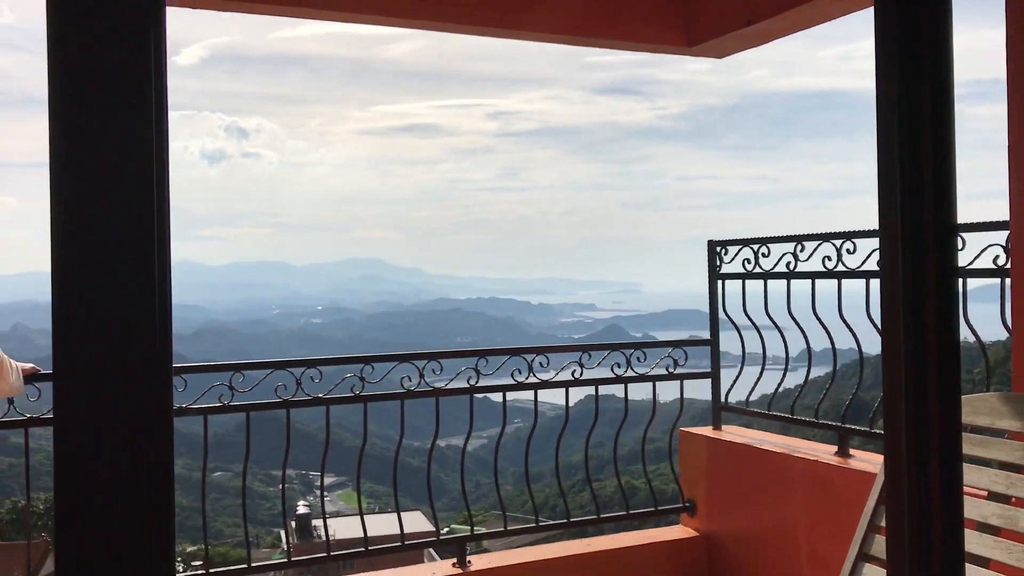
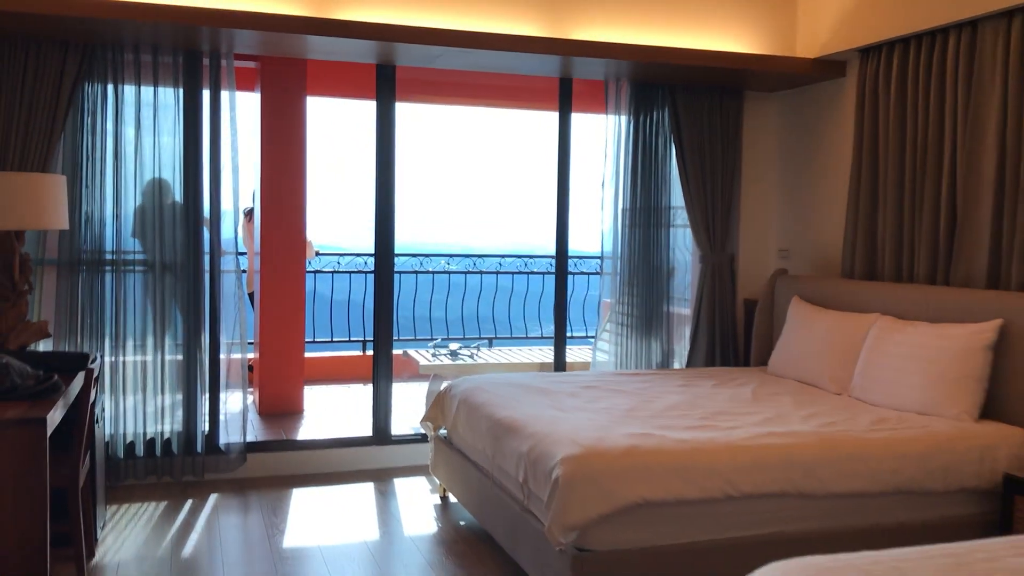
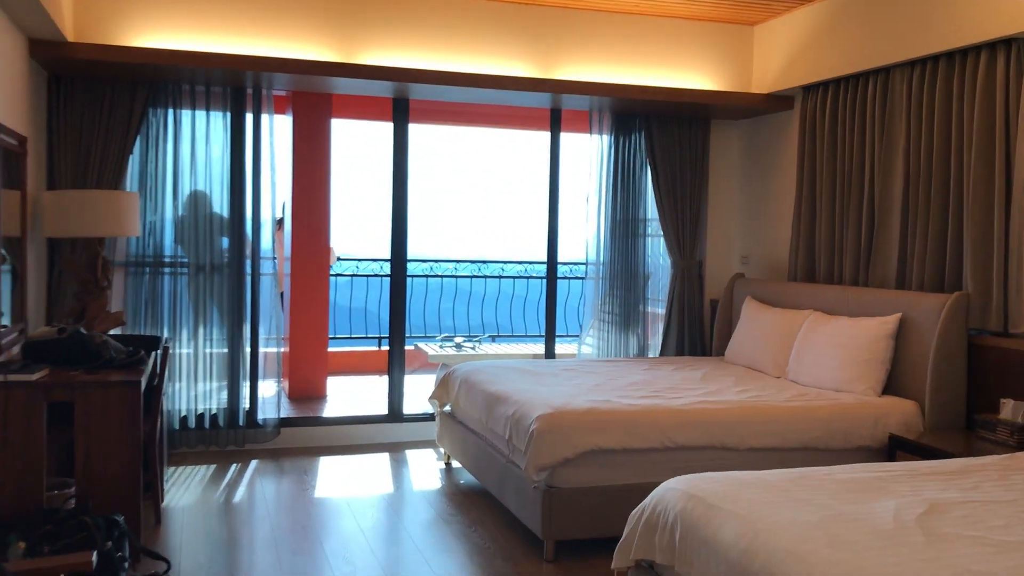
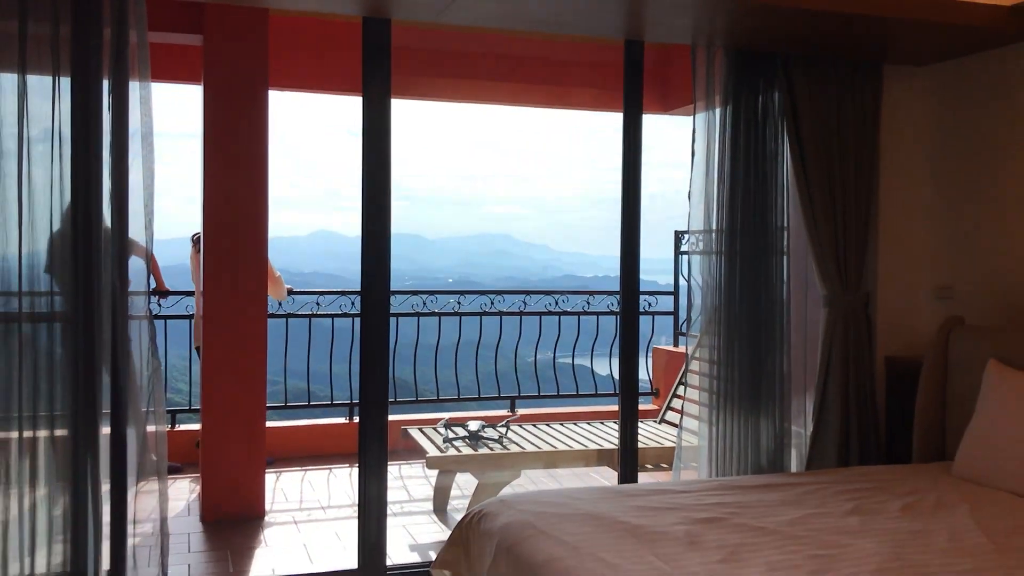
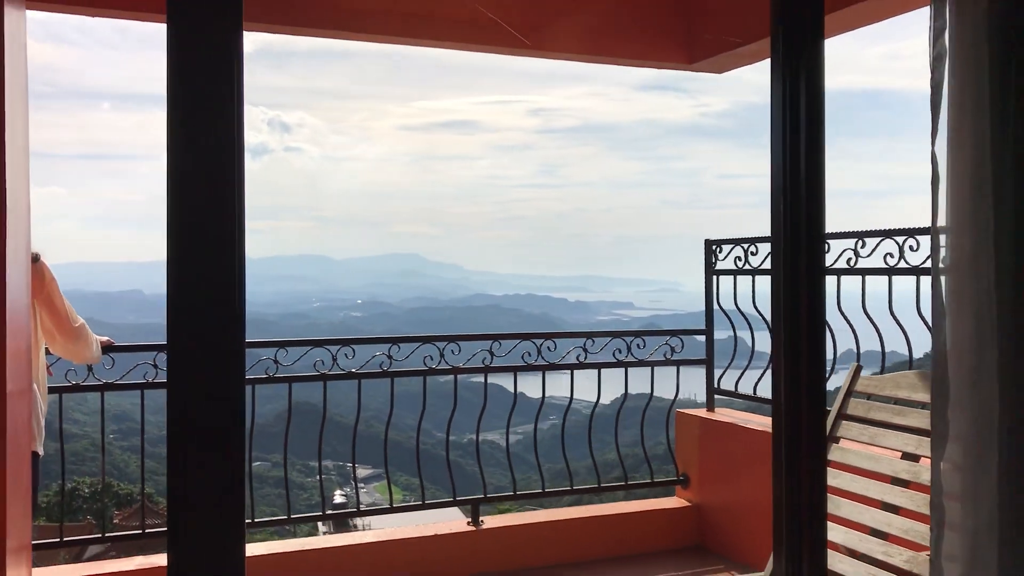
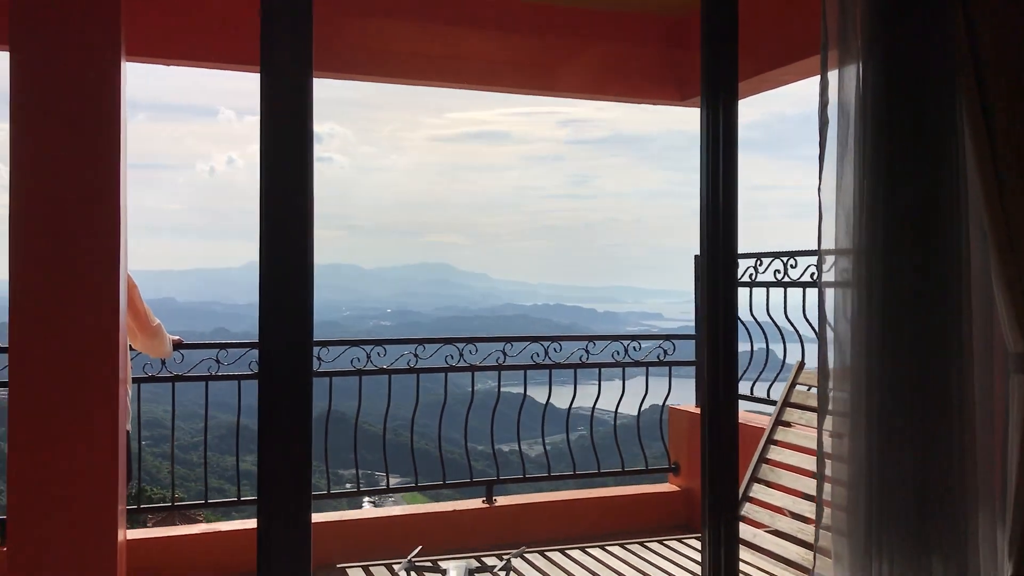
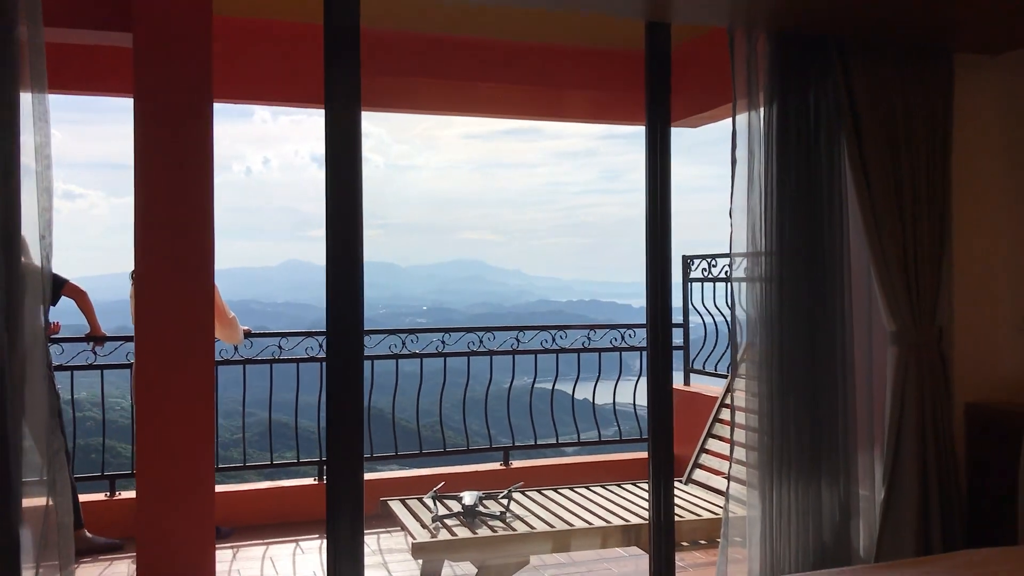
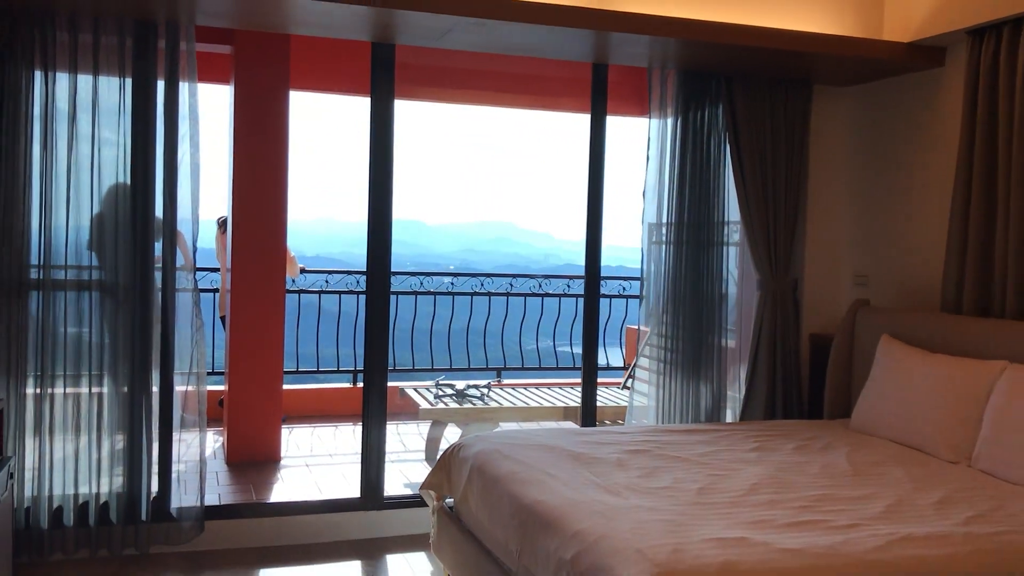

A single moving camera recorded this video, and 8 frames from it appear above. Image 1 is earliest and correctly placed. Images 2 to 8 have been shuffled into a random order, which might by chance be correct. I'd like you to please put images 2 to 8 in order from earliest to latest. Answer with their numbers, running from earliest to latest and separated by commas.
5, 6, 7, 4, 8, 2, 3
